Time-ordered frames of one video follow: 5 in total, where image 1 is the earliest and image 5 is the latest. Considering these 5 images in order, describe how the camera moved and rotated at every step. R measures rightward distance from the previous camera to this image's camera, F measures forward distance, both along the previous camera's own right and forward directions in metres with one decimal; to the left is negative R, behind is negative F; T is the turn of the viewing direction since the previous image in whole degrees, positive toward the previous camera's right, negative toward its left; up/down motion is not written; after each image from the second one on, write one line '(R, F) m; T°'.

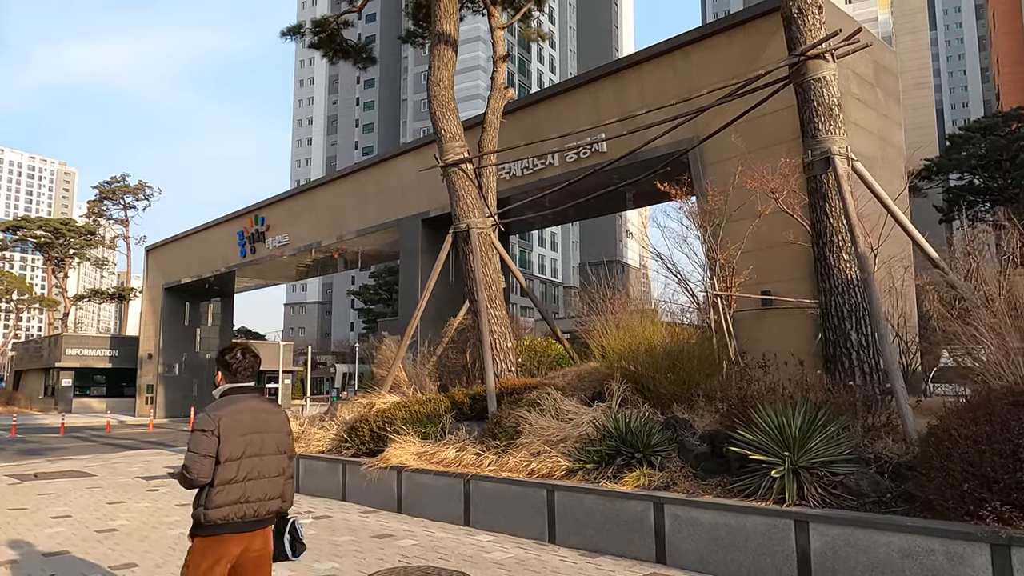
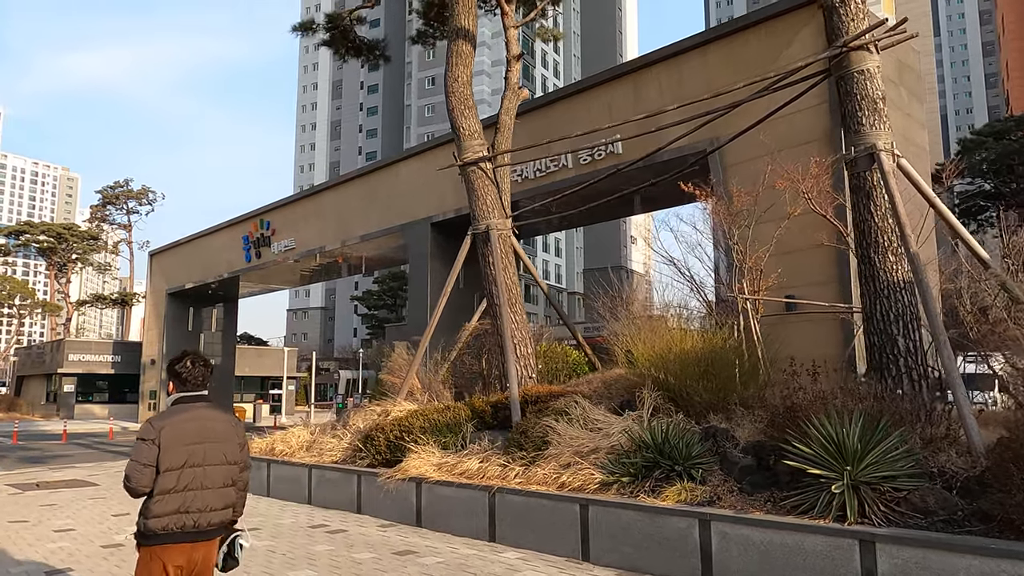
(-0.2, +0.3) m; 0°
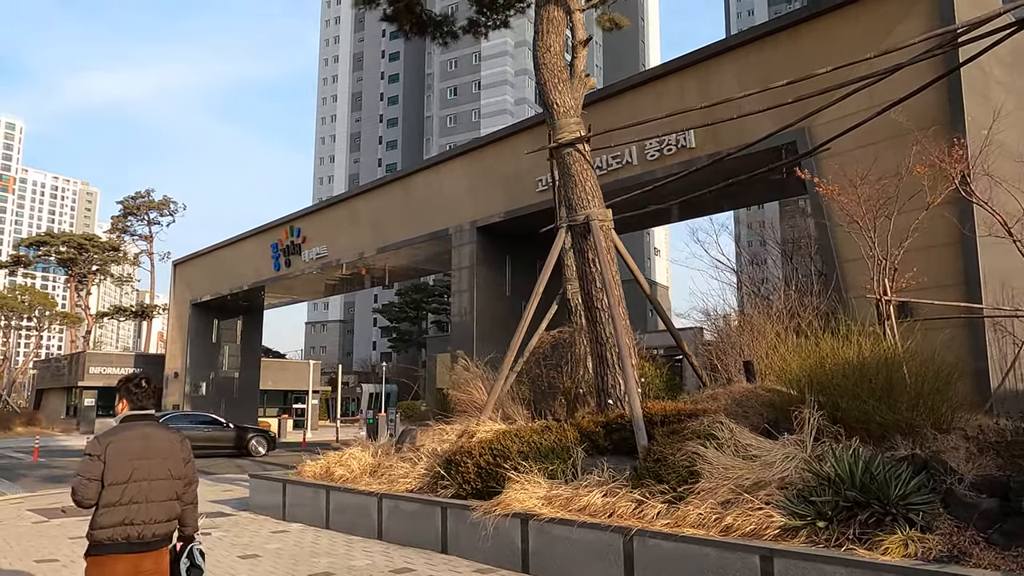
(-0.9, +1.1) m; -1°
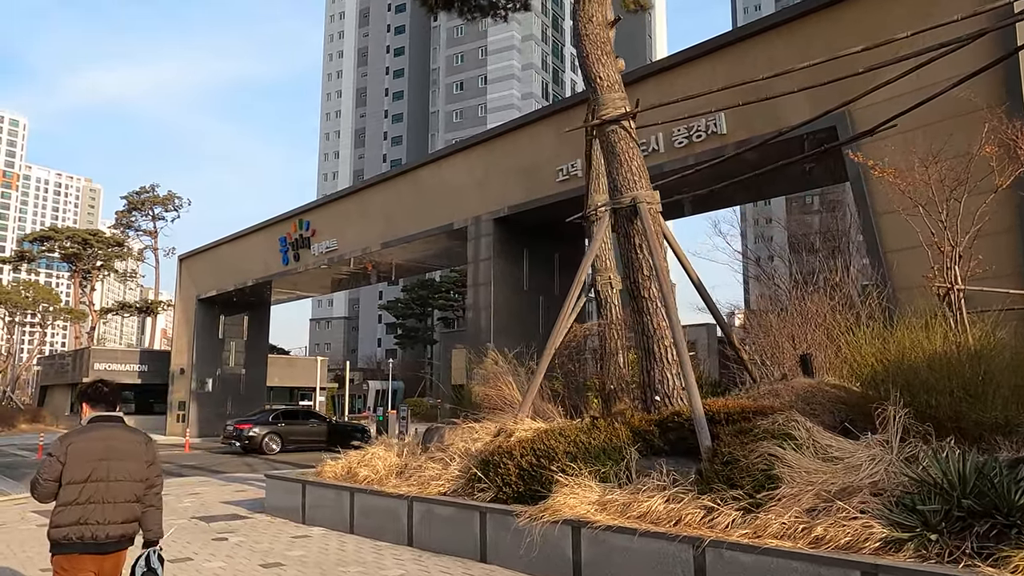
(-0.3, +0.5) m; 0°
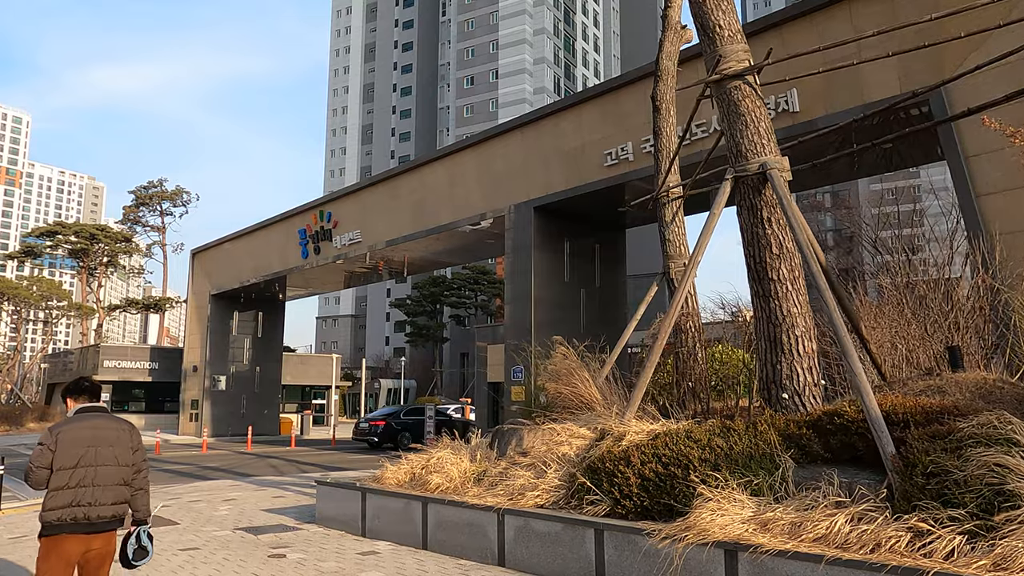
(-0.8, +0.9) m; 0°
